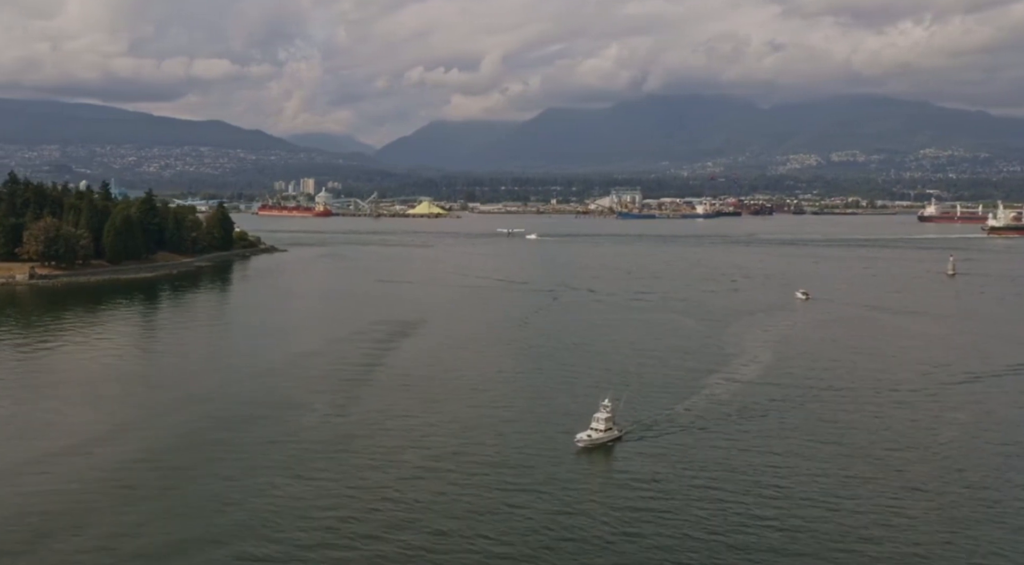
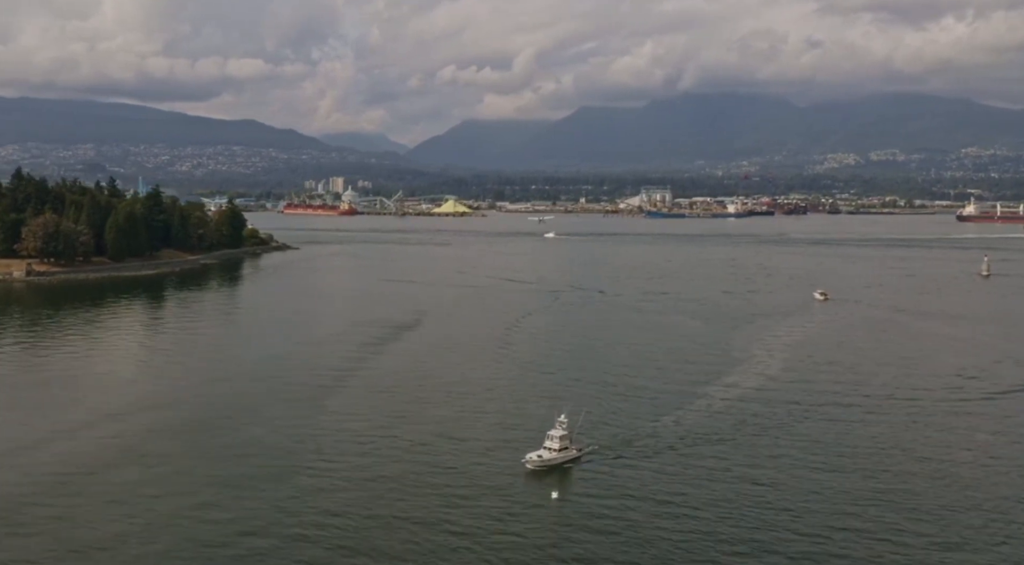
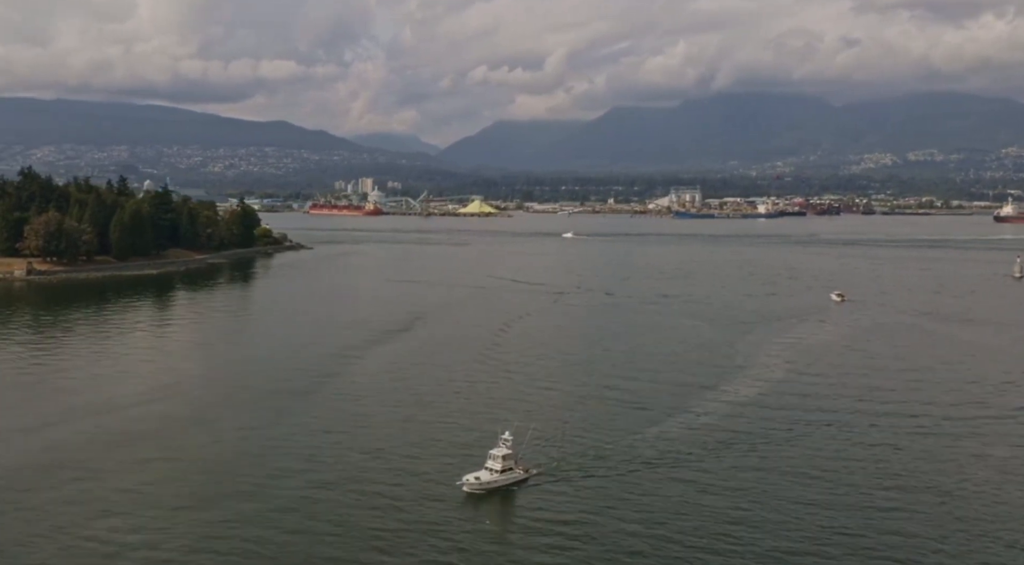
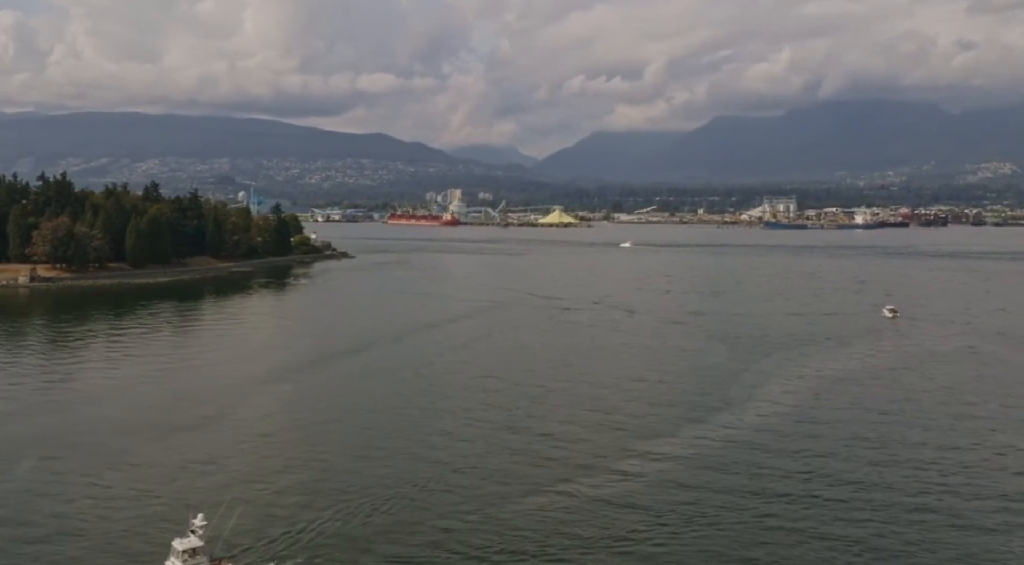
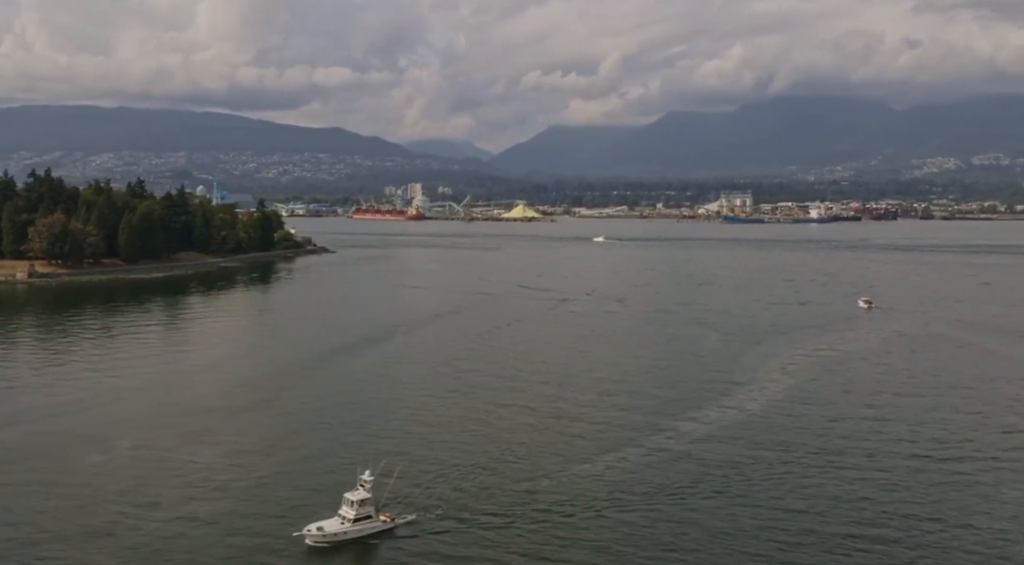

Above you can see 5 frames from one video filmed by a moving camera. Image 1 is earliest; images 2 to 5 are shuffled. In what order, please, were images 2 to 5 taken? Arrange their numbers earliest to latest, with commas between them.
2, 3, 5, 4
